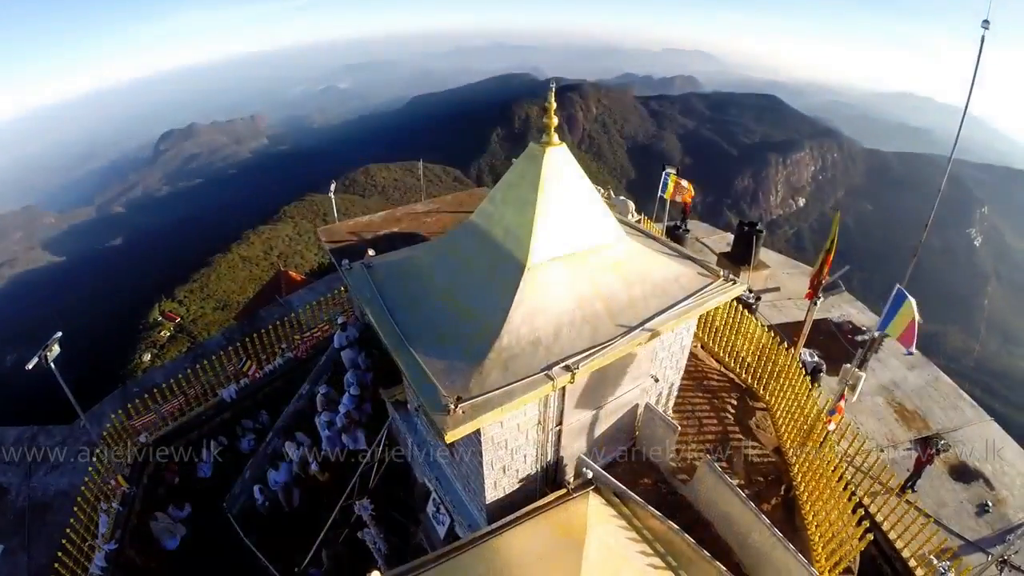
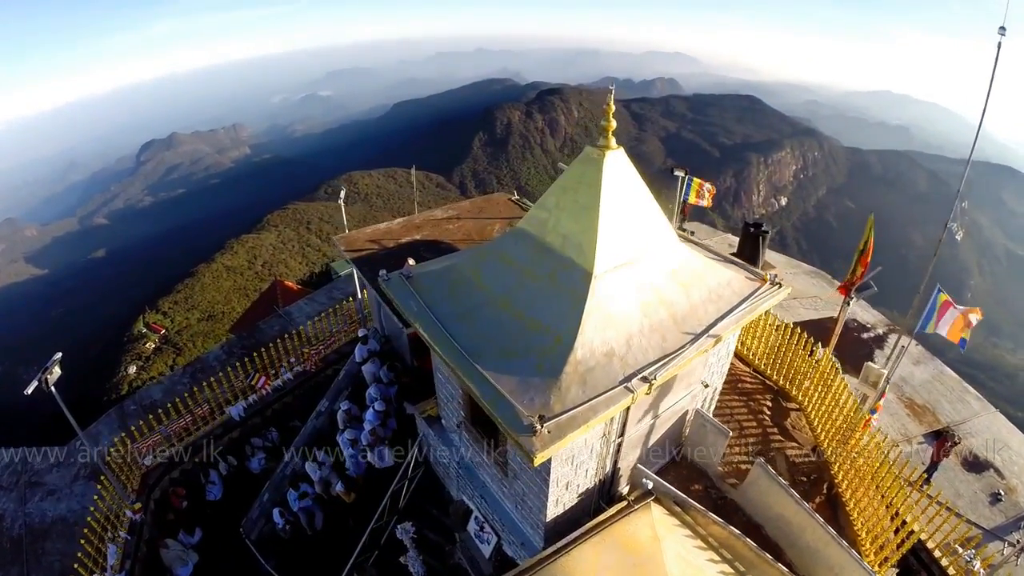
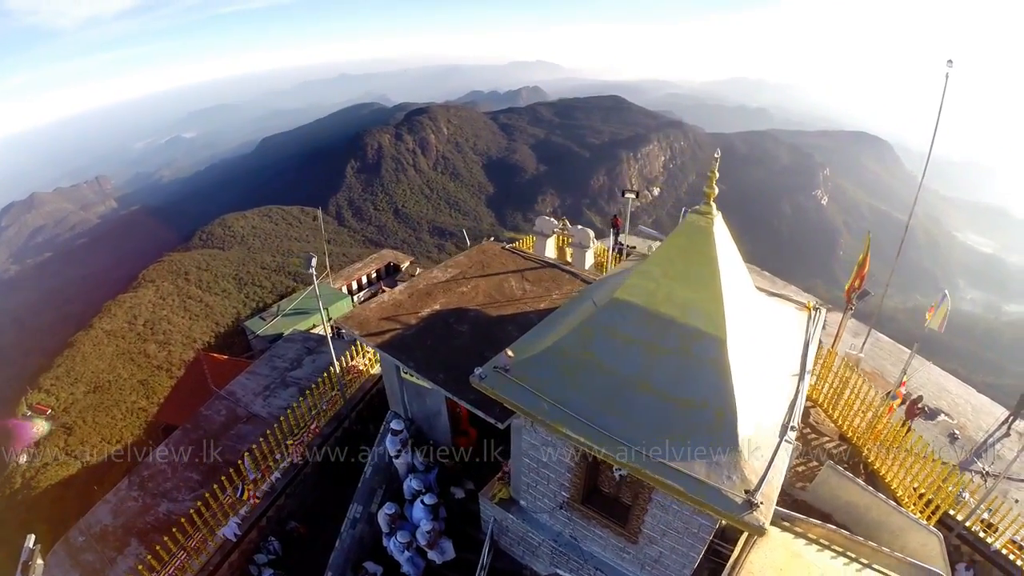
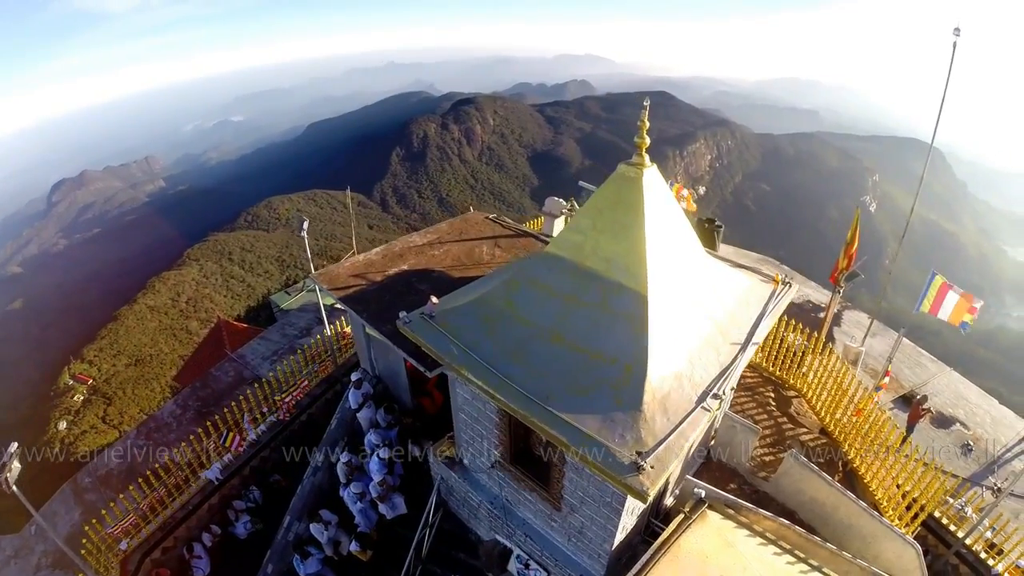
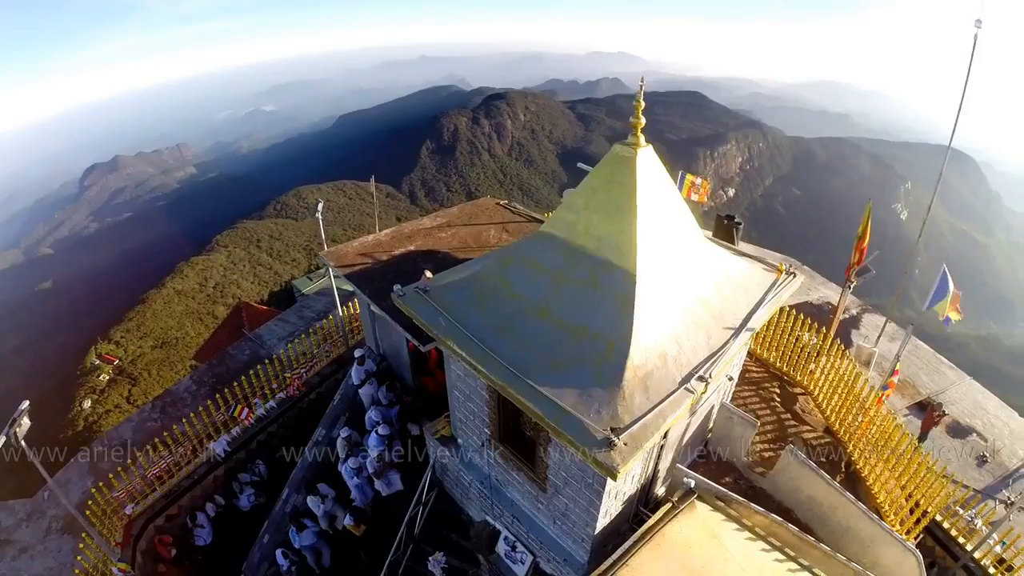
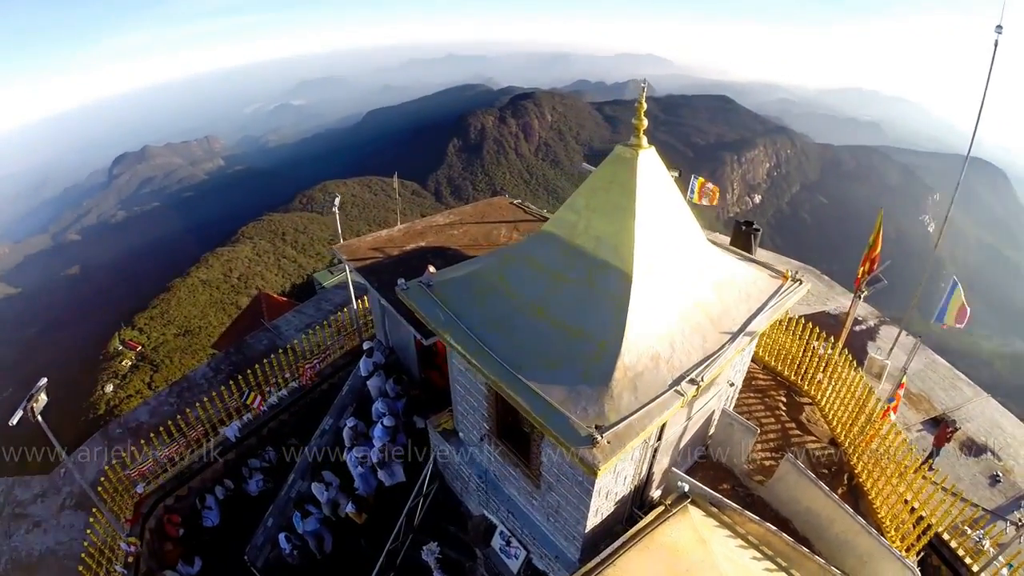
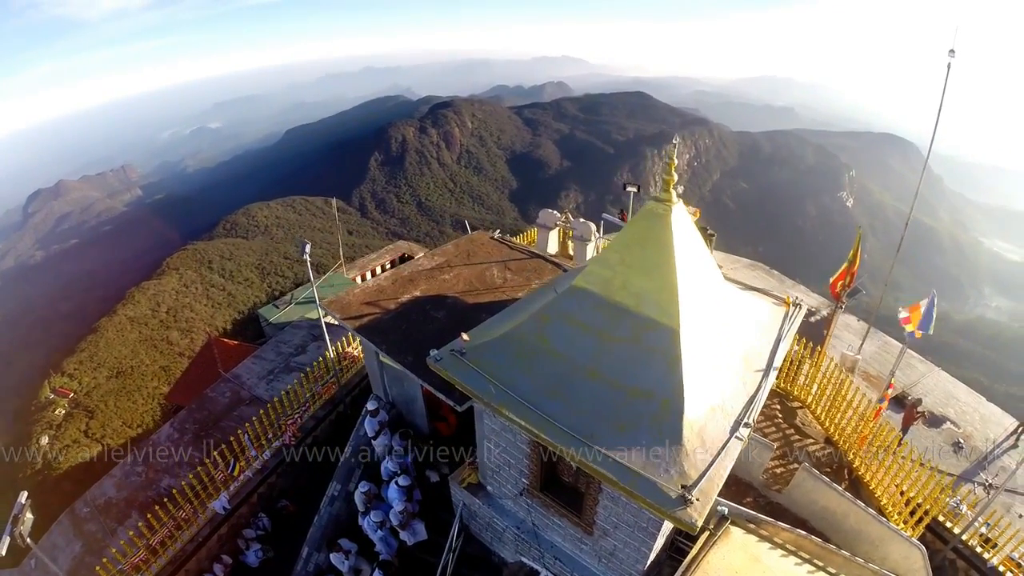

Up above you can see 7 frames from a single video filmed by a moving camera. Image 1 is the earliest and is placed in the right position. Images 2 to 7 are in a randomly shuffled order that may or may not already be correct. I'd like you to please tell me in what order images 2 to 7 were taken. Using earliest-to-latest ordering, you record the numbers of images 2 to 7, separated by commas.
2, 6, 5, 4, 7, 3
